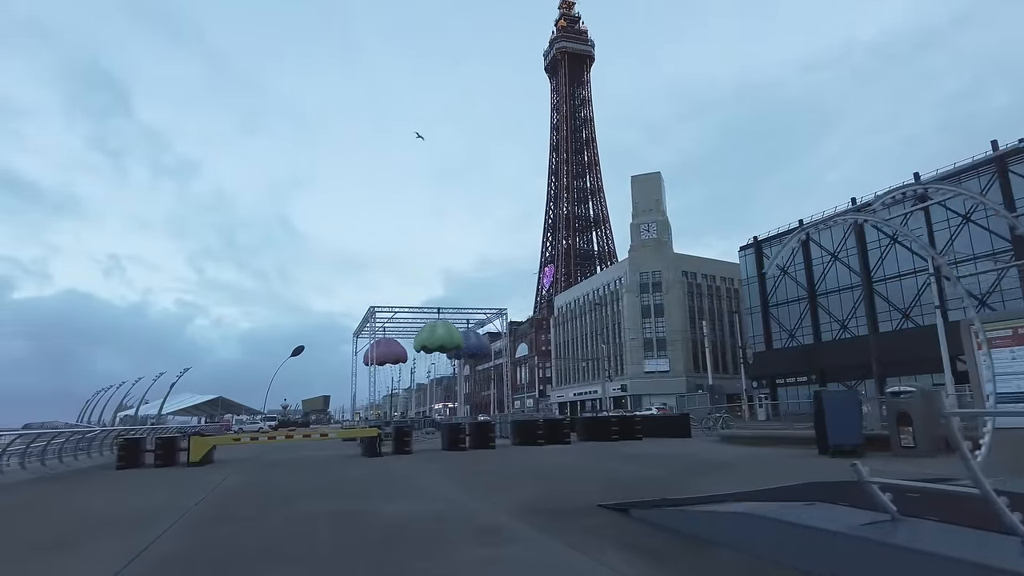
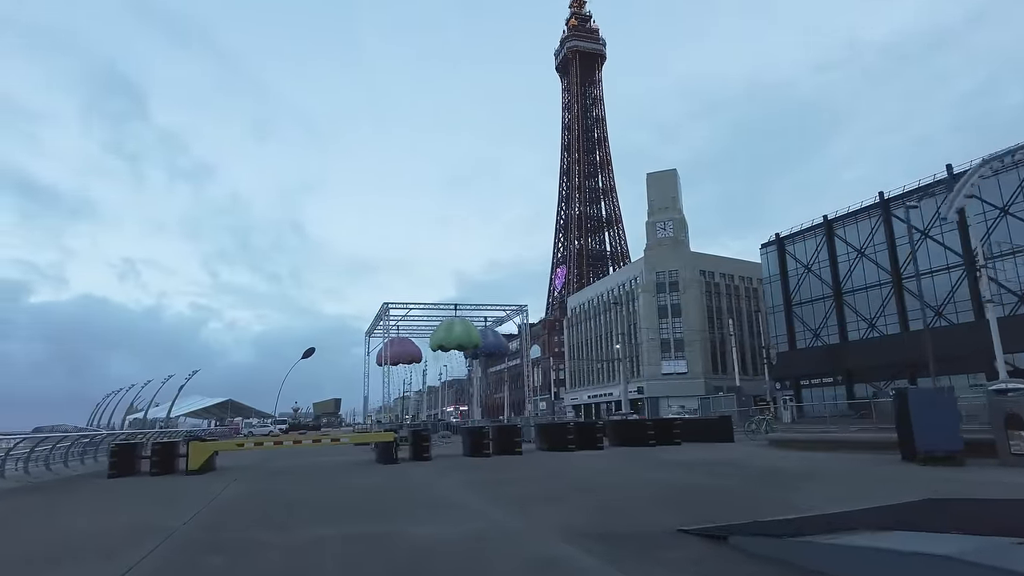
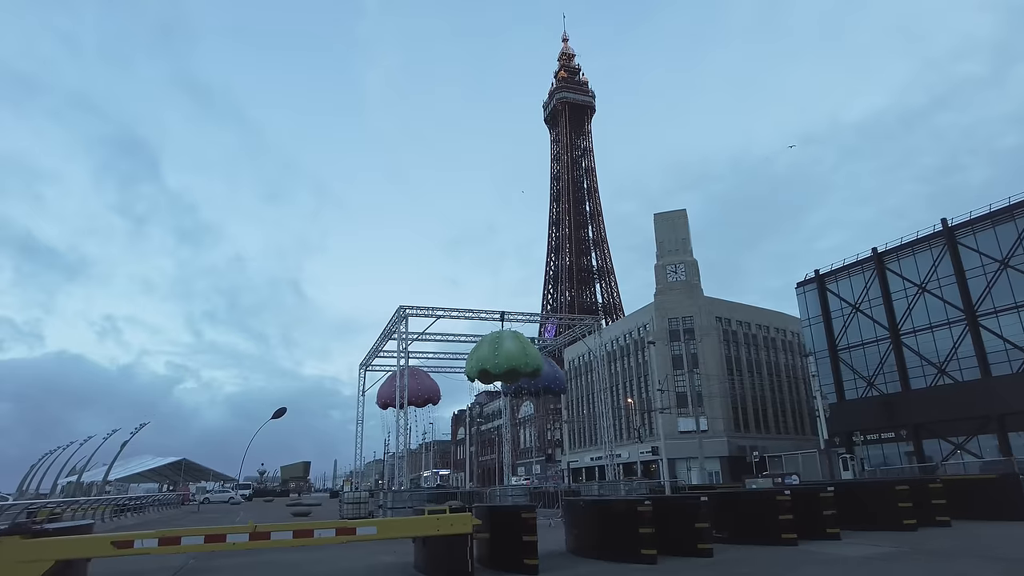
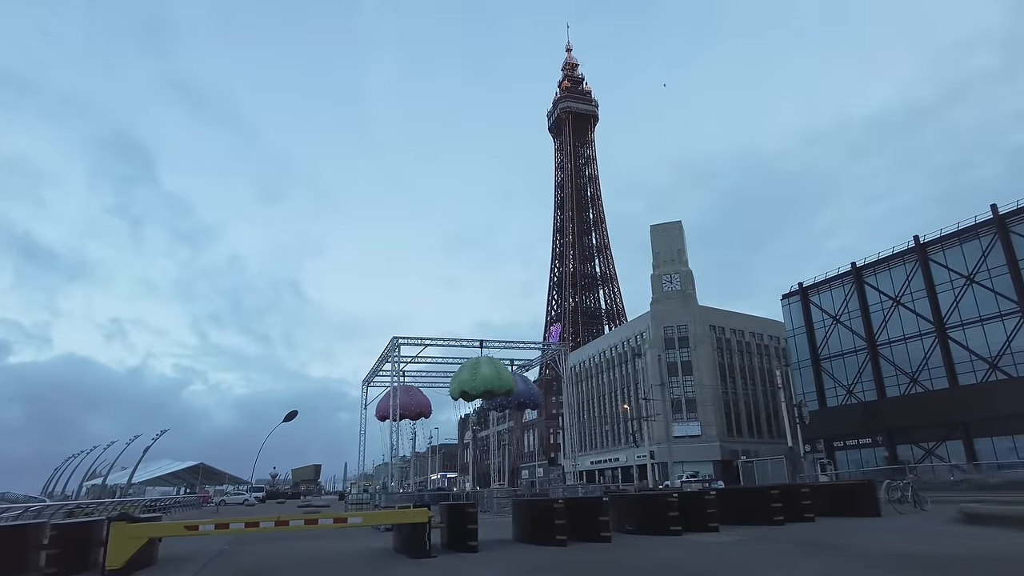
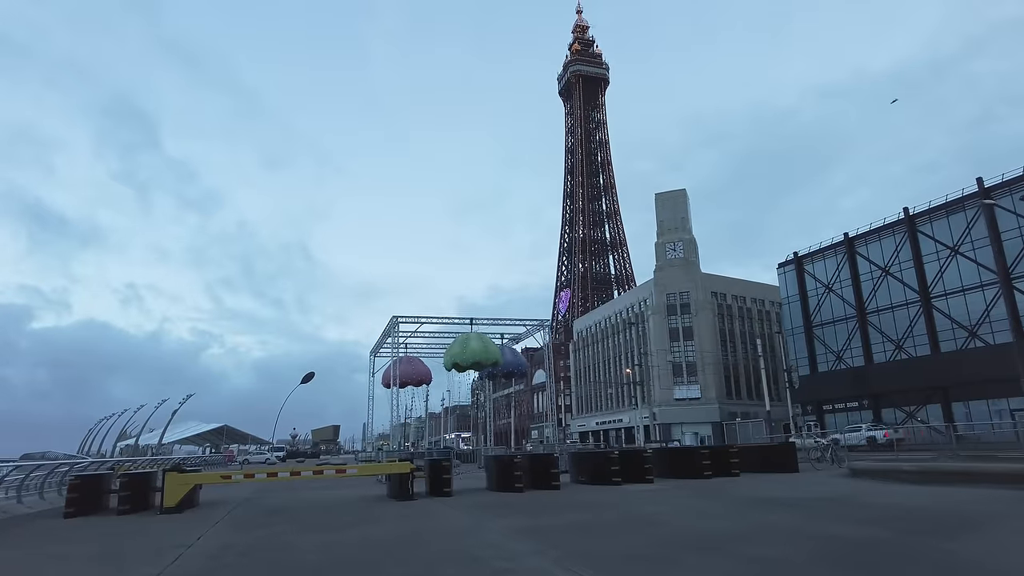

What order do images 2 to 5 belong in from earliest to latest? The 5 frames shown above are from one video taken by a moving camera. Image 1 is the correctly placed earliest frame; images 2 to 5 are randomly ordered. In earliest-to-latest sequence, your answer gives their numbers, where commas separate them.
2, 5, 4, 3
